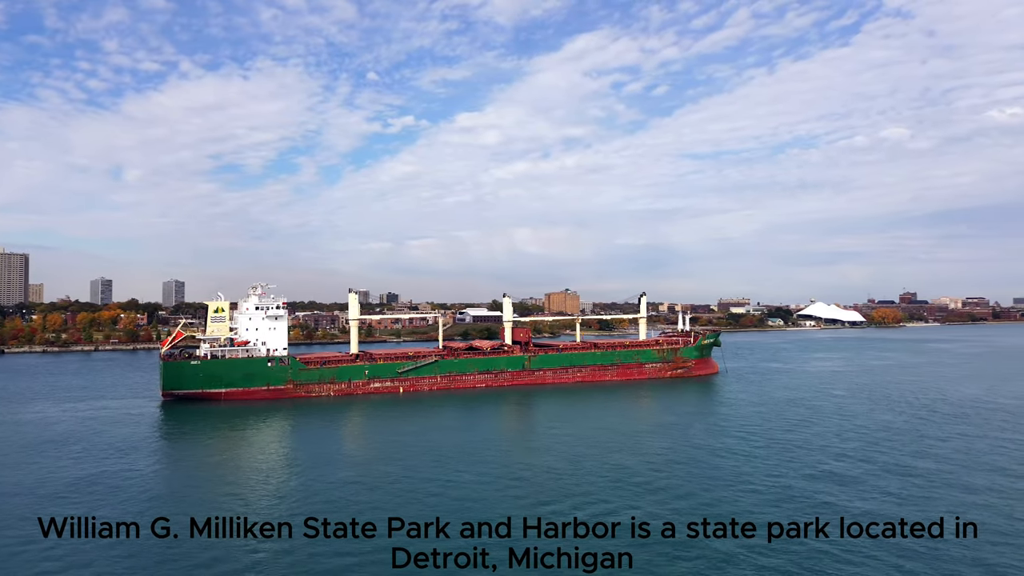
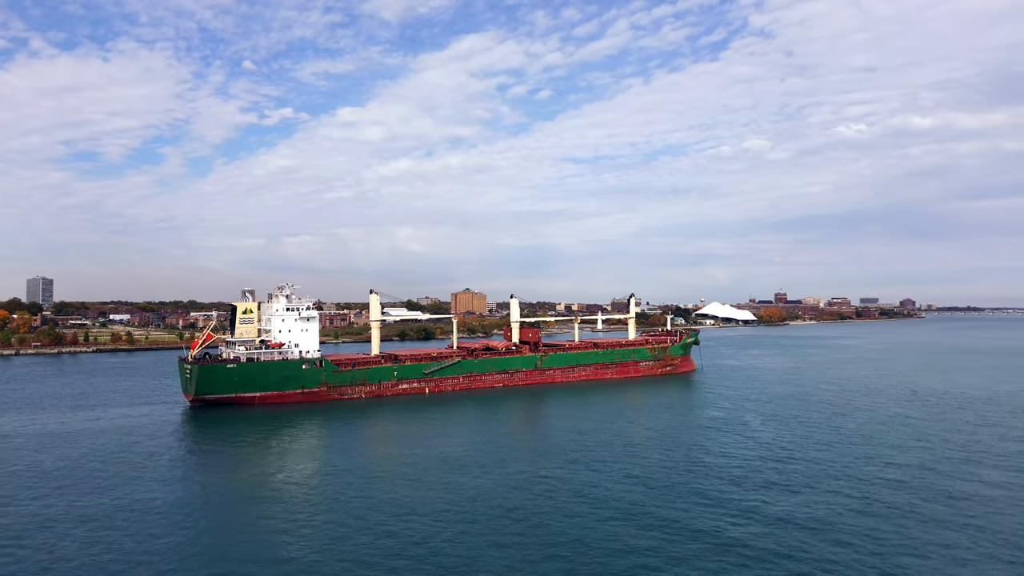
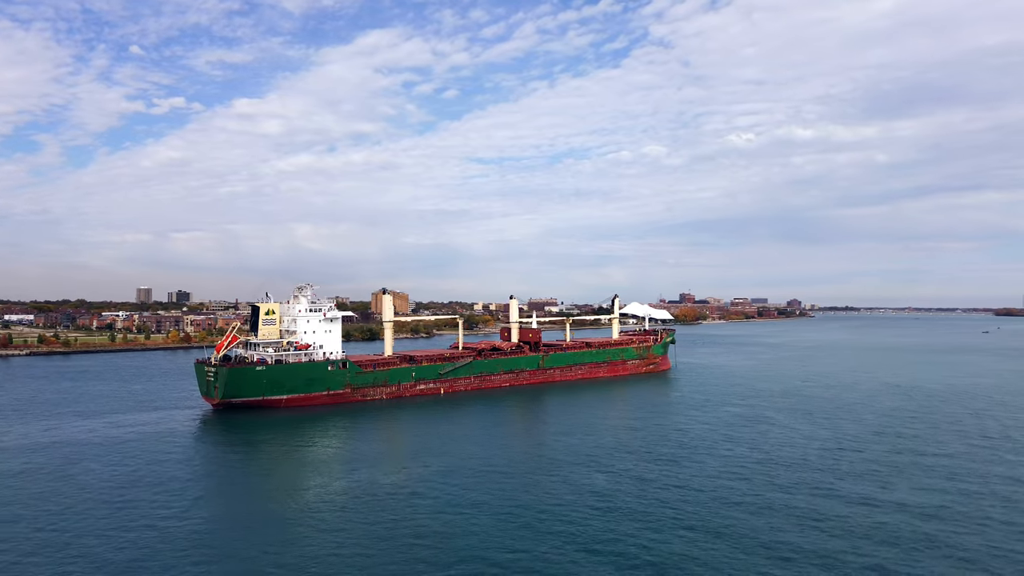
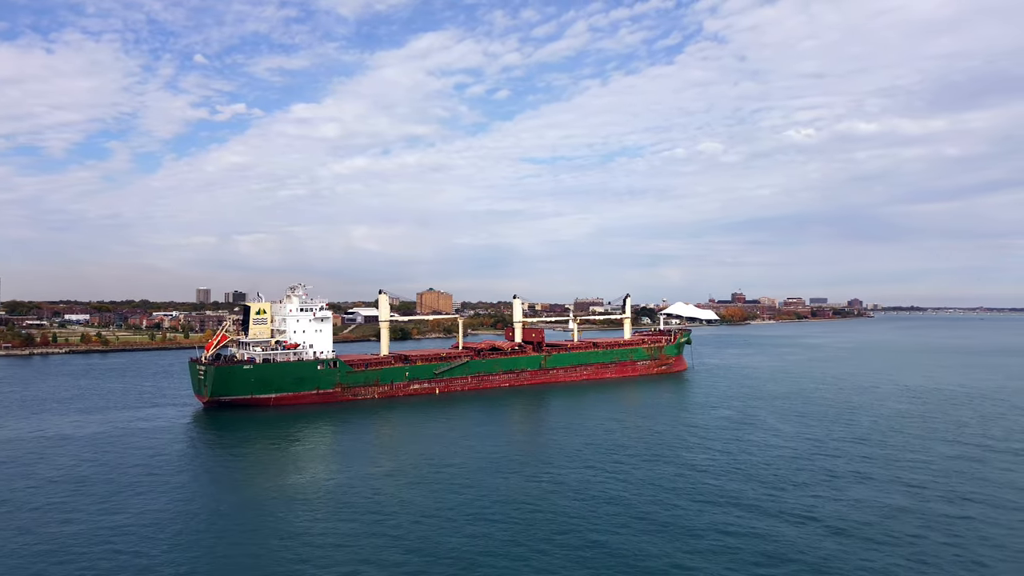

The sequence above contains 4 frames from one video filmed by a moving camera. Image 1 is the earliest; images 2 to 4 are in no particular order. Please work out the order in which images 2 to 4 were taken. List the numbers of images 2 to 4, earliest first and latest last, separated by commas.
2, 4, 3
